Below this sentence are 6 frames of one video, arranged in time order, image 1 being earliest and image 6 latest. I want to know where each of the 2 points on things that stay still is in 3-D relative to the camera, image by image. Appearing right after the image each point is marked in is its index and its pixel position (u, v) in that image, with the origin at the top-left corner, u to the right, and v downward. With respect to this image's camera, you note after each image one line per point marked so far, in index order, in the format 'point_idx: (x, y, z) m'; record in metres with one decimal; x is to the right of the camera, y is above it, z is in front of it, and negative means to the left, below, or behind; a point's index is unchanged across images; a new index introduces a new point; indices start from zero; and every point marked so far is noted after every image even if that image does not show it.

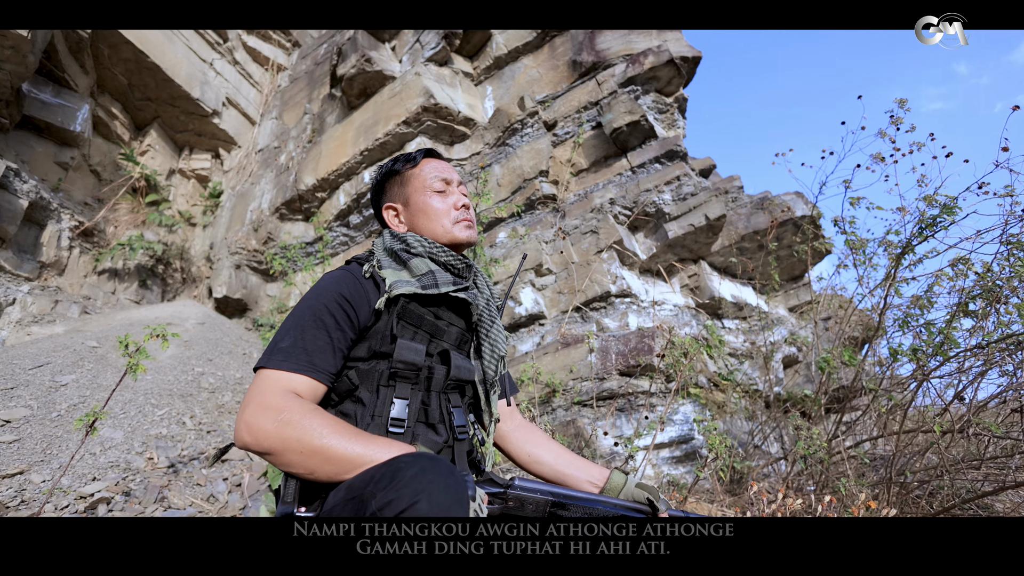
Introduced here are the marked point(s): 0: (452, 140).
0: (-0.9, +1.9, +6.6) m
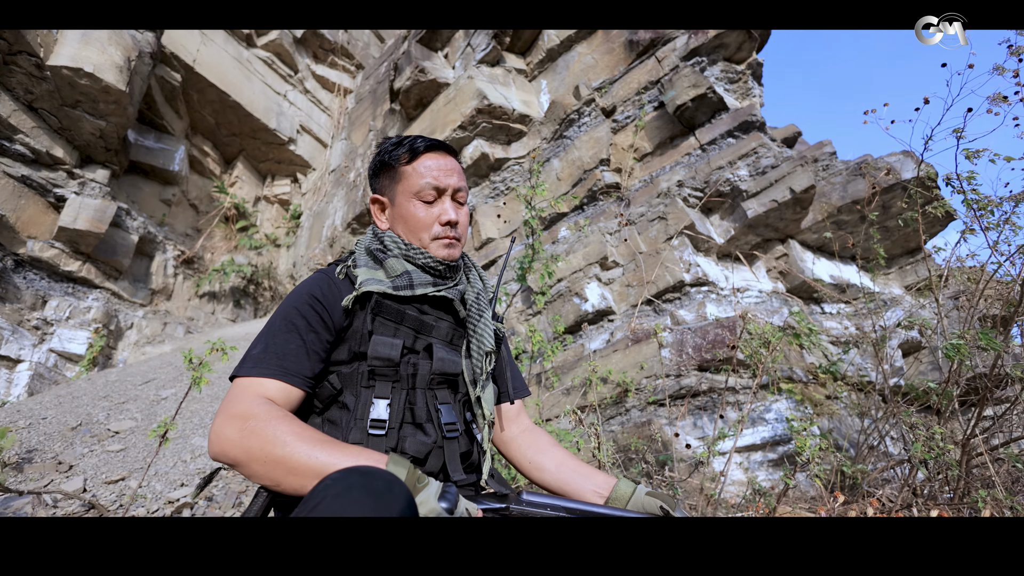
0: (-0.1, +1.9, +6.5) m
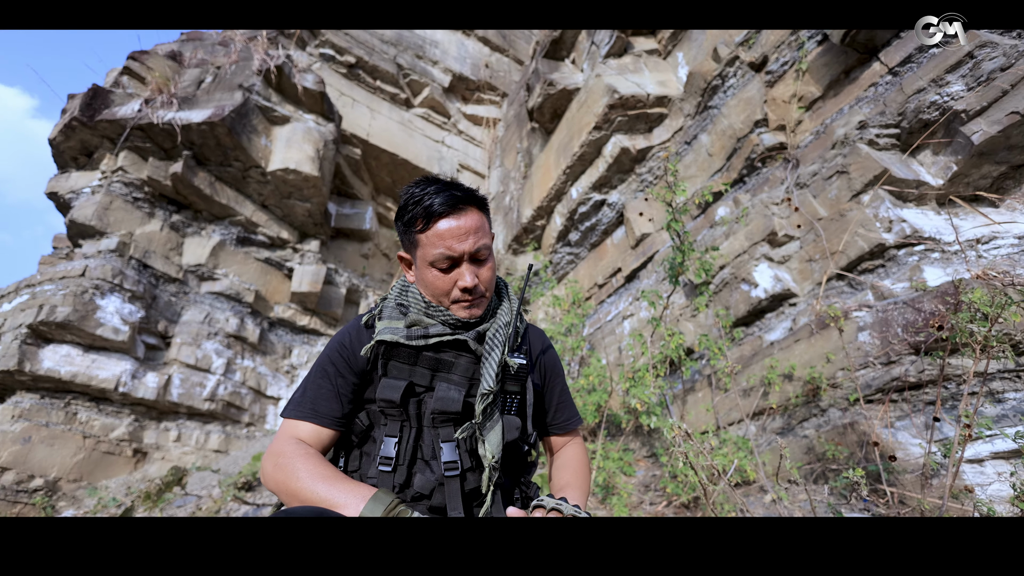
0: (+1.6, +1.9, +6.2) m
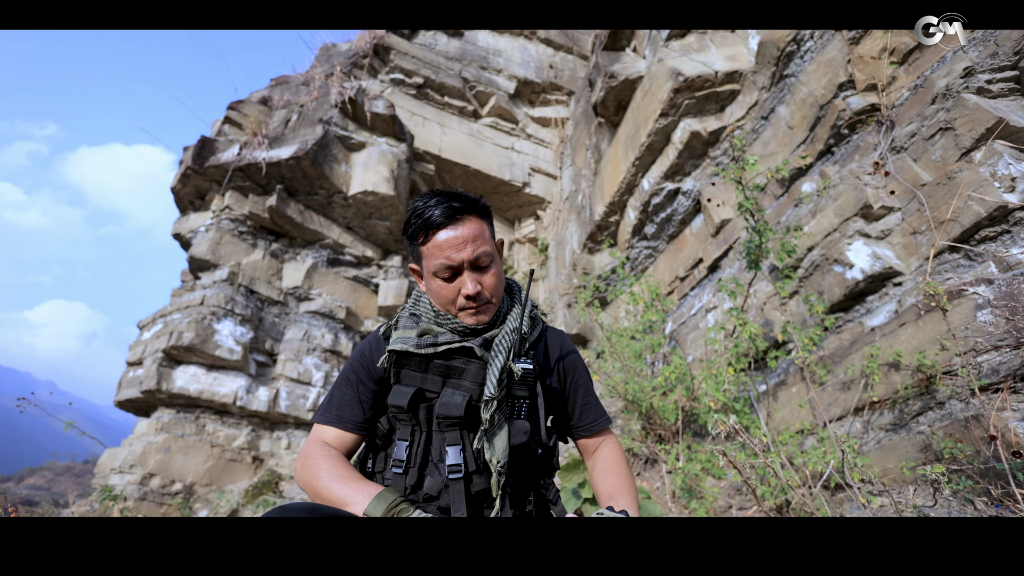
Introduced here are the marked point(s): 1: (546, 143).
0: (+2.4, +2.1, +5.8) m
1: (+0.7, +2.9, +10.2) m
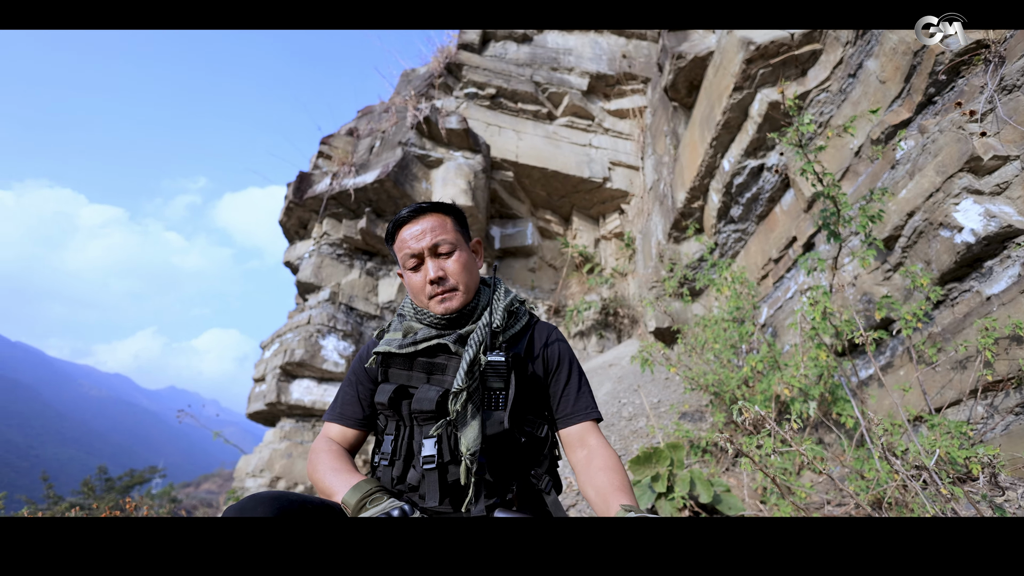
0: (+3.0, +2.3, +5.3) m
1: (+2.2, +3.0, +10.0) m
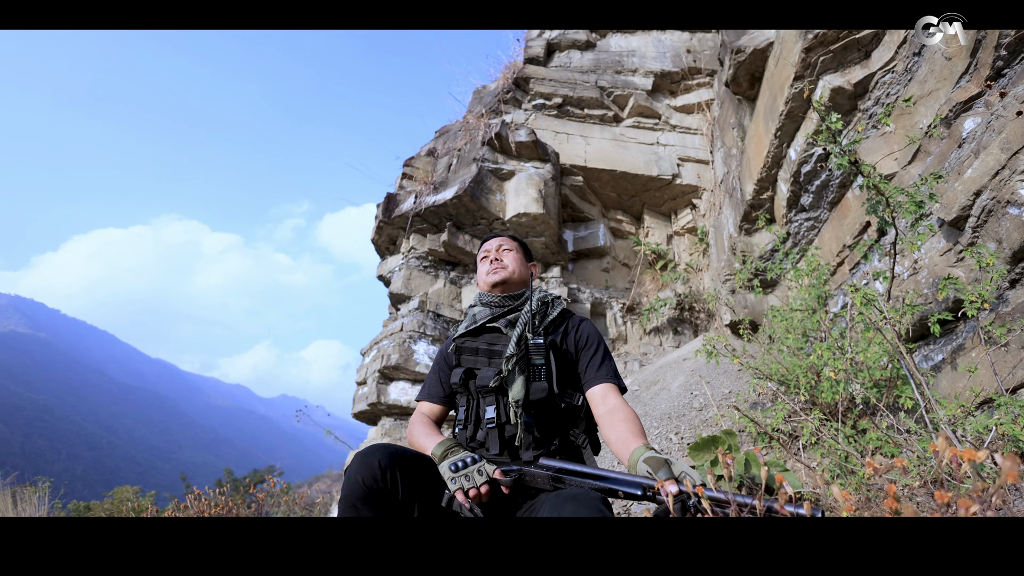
0: (+3.6, +2.4, +5.2) m
1: (+3.5, +3.1, +10.0) m
